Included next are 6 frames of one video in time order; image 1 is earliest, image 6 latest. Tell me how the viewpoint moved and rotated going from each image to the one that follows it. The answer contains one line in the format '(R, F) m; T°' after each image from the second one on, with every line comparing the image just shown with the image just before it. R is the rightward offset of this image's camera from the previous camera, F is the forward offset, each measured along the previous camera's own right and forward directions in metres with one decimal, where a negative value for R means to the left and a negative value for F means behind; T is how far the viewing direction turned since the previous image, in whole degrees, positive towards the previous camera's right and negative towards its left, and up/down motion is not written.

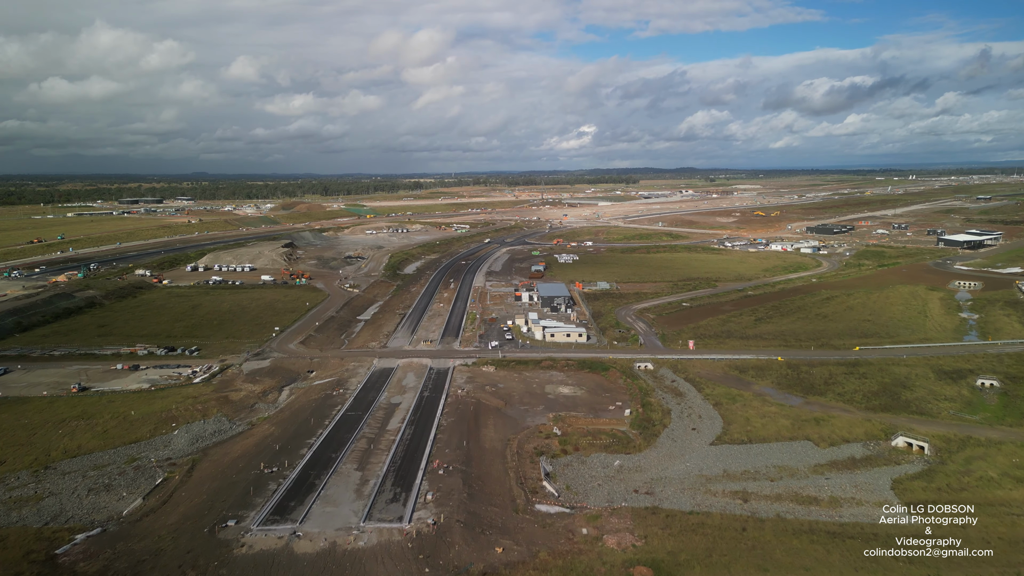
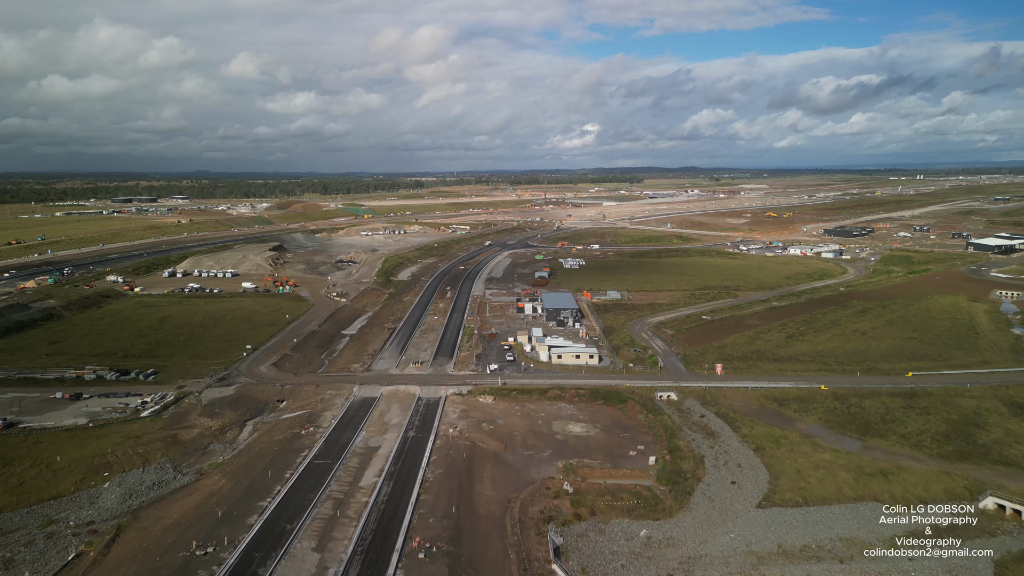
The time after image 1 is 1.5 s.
(0.0, +4.2) m; 0°
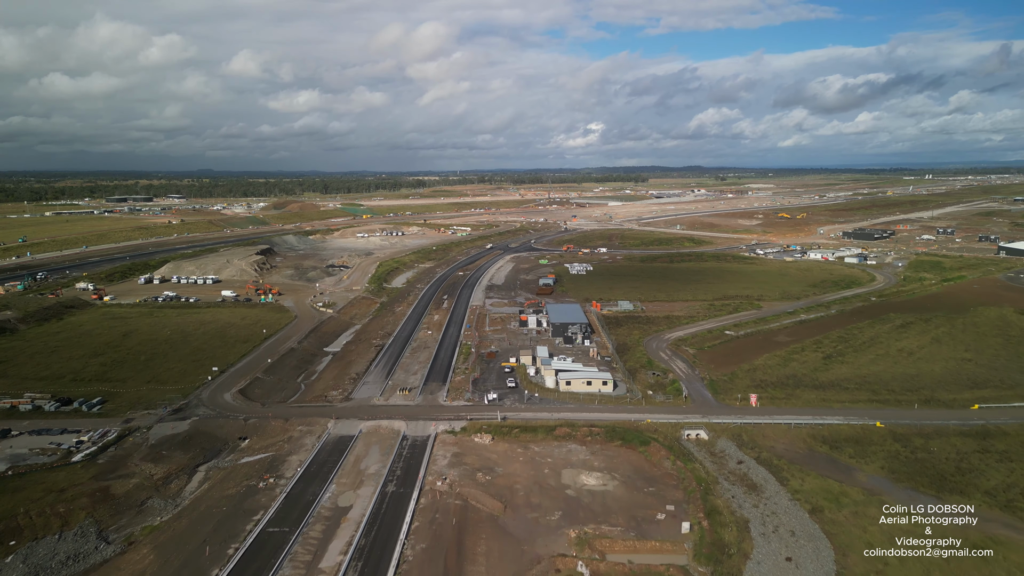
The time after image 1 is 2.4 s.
(+0.1, +3.9) m; 0°
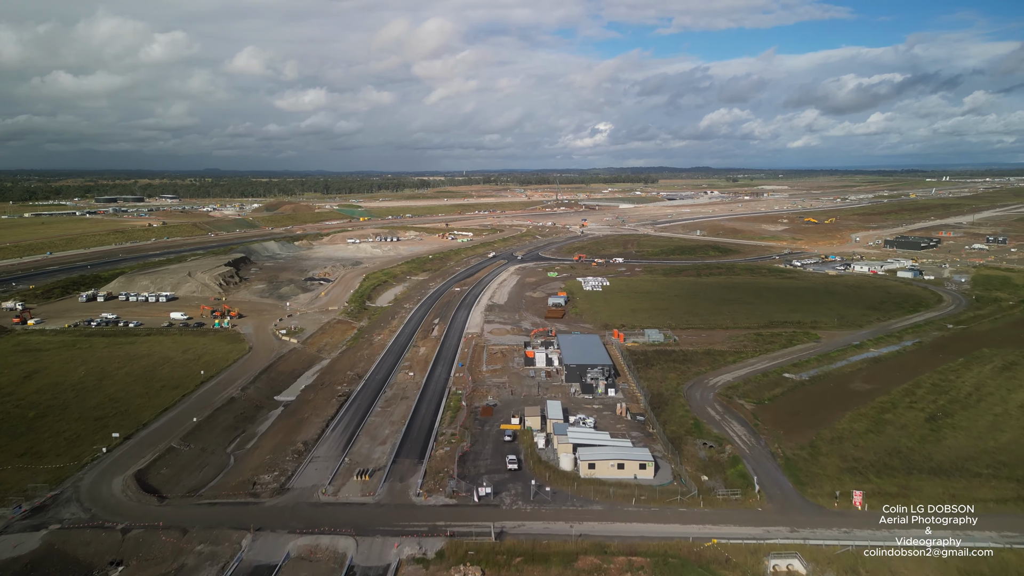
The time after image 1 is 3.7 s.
(+0.1, +7.4) m; -1°
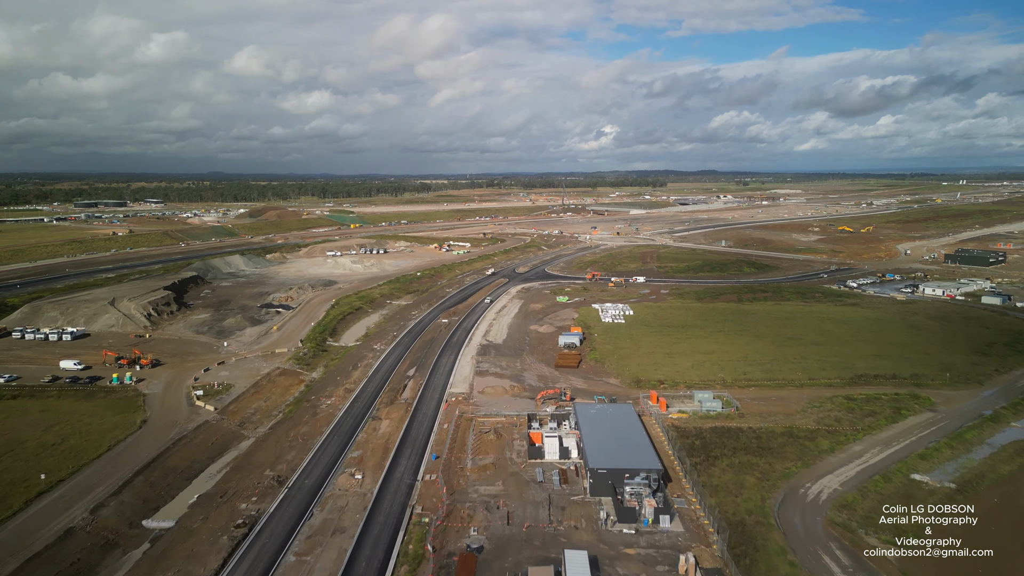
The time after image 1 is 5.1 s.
(+0.2, +9.3) m; 0°
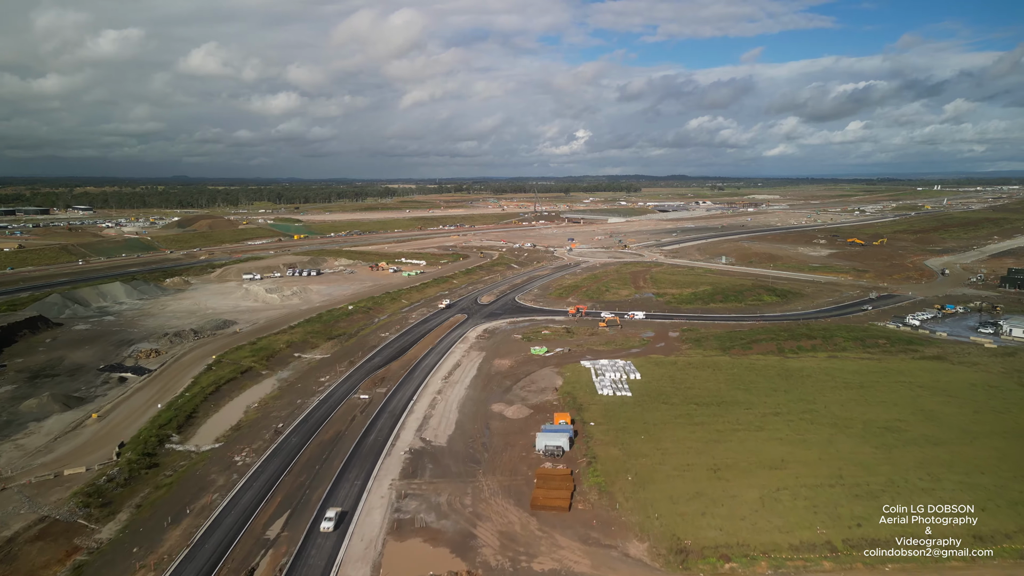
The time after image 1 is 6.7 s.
(+0.7, +12.4) m; +2°
